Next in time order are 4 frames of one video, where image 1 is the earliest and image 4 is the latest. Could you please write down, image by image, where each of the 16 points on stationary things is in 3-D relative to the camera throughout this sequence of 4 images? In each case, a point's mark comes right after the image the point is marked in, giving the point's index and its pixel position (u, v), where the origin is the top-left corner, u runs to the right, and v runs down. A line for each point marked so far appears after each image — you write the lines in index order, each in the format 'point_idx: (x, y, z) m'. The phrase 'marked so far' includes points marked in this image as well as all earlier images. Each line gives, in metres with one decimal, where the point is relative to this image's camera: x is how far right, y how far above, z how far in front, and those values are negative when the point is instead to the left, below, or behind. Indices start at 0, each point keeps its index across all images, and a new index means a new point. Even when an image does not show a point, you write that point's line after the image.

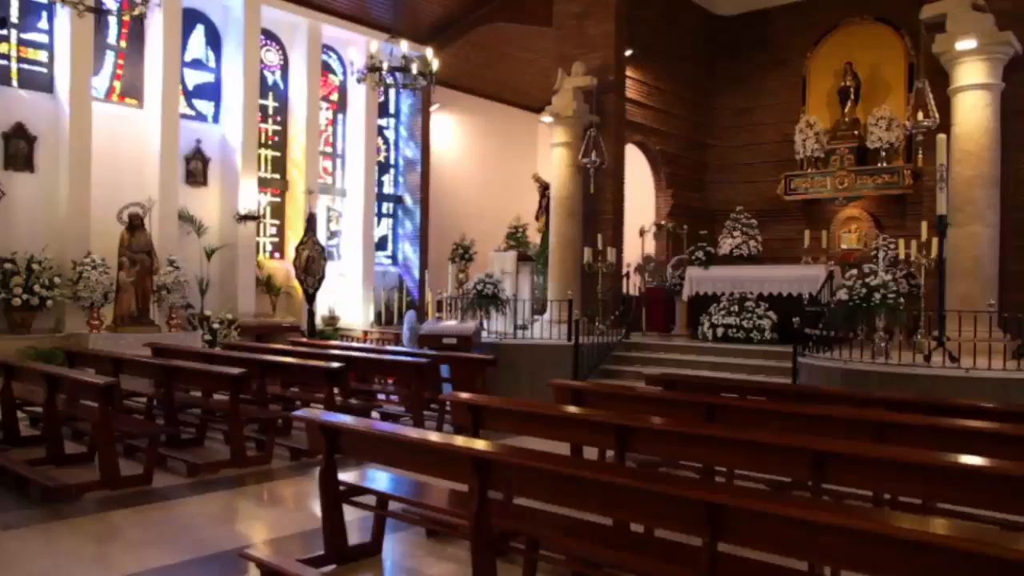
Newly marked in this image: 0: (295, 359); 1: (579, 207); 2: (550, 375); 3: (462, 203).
0: (-2.6, -0.8, +9.3) m
1: (+1.0, +1.3, +12.7) m
2: (+0.5, -1.2, +10.7) m
3: (-1.2, +1.9, +17.9) m
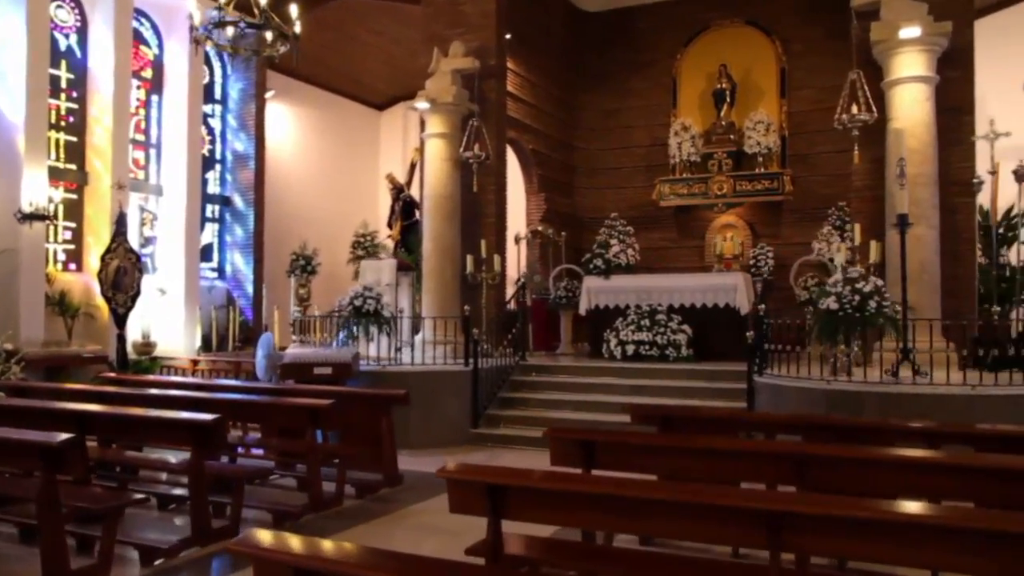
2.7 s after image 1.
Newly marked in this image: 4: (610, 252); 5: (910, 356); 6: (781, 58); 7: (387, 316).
0: (-3.4, -1.0, +6.8) m
1: (-0.7, +1.1, +11.0) m
2: (-0.7, -1.4, +9.0) m
3: (-4.2, +1.6, +15.5) m
4: (+1.4, +0.5, +11.2) m
5: (+3.8, -0.7, +7.6) m
6: (+4.7, +4.0, +13.9) m
7: (-1.4, -0.3, +9.1) m
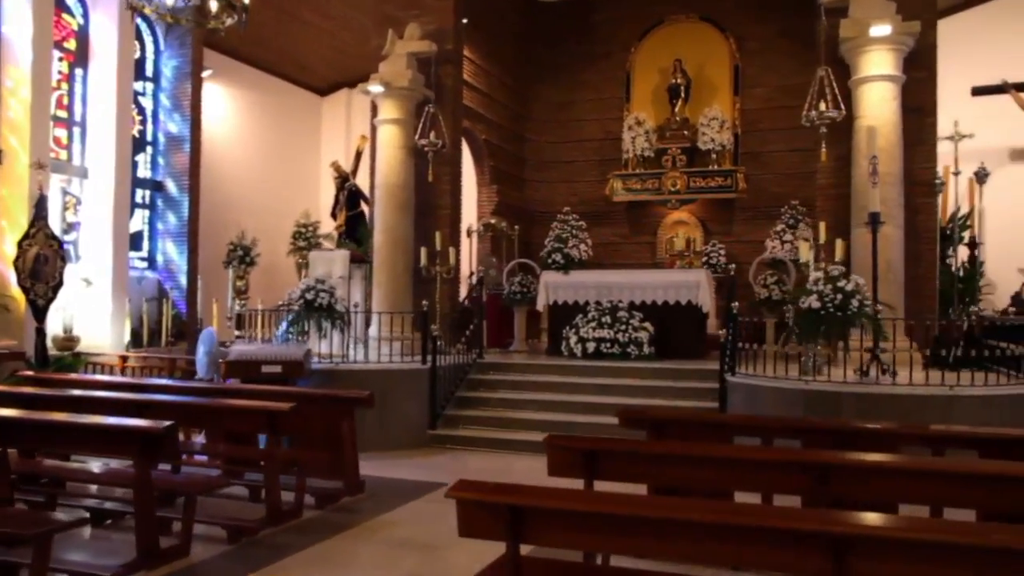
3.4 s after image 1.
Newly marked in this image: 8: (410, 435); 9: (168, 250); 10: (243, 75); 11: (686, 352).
0: (-3.7, -0.9, +6.1) m
1: (-1.3, +1.2, +10.5) m
2: (-1.2, -1.3, +8.5) m
3: (-5.1, +1.8, +14.7) m
4: (+0.8, +0.6, +10.9) m
5: (+3.5, -0.6, +7.5) m
6: (+3.9, +4.1, +13.9) m
7: (-1.9, -0.2, +8.6) m
8: (-1.1, -1.6, +8.5) m
9: (-5.7, +0.6, +13.2) m
10: (-5.0, +4.0, +14.7) m
11: (+2.2, -0.8, +10.1) m
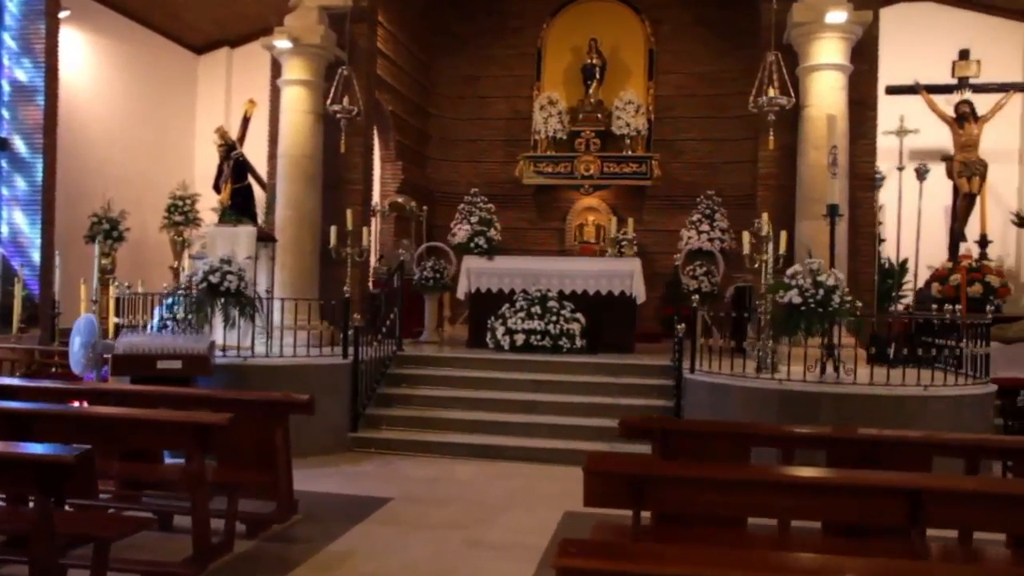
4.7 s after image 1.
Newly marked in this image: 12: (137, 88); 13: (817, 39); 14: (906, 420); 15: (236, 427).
0: (-3.8, -0.8, +4.7) m
1: (-2.3, +1.4, +9.4) m
2: (-1.8, -1.2, +7.5) m
3: (-6.7, +2.1, +12.8) m
4: (-0.3, +0.7, +10.1) m
5: (+3.0, -0.6, +7.3) m
6: (+2.4, +4.3, +13.6) m
7: (-2.5, -0.1, +7.4) m
8: (-1.8, -1.4, +7.5) m
9: (-7.1, +1.0, +11.3) m
10: (-6.6, +4.3, +12.8) m
11: (+1.3, -0.7, +9.7) m
12: (-6.4, +3.4, +13.6) m
13: (+3.1, +2.5, +8.0) m
14: (+3.0, -1.0, +6.1) m
15: (-1.8, -0.9, +5.1) m
